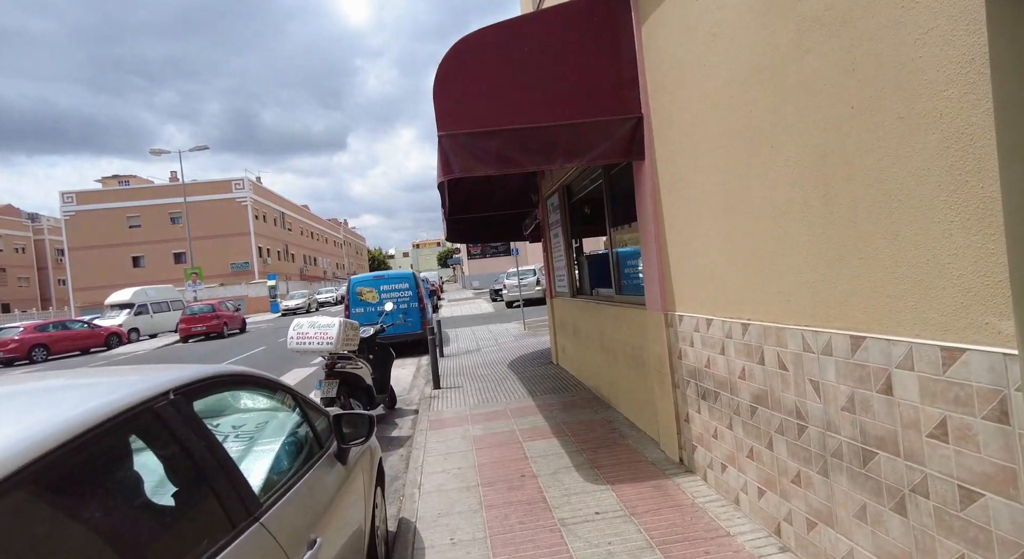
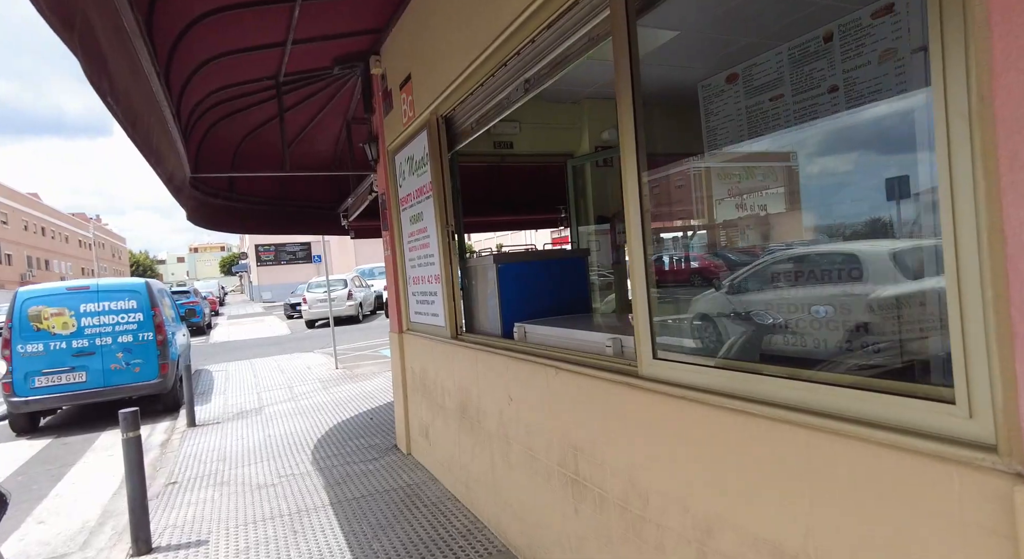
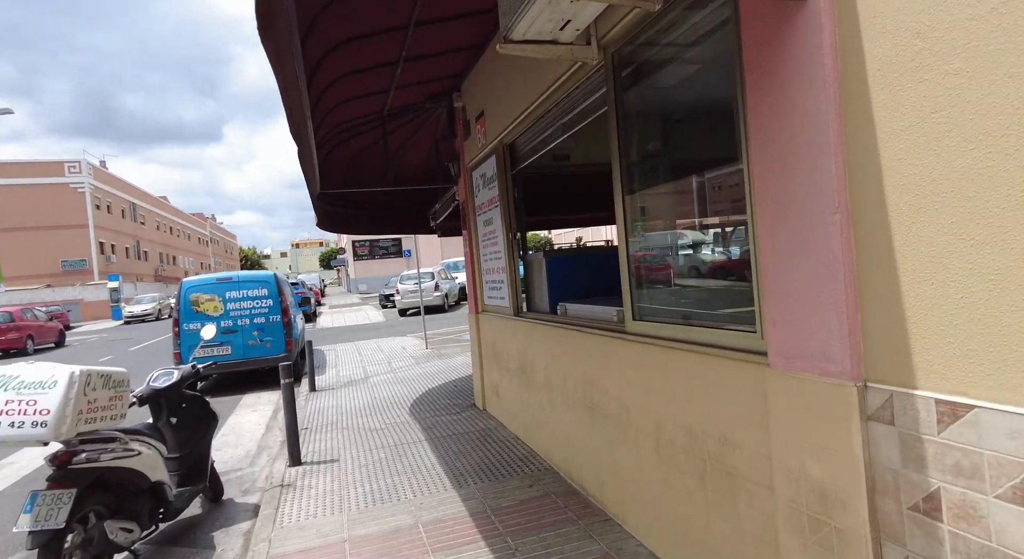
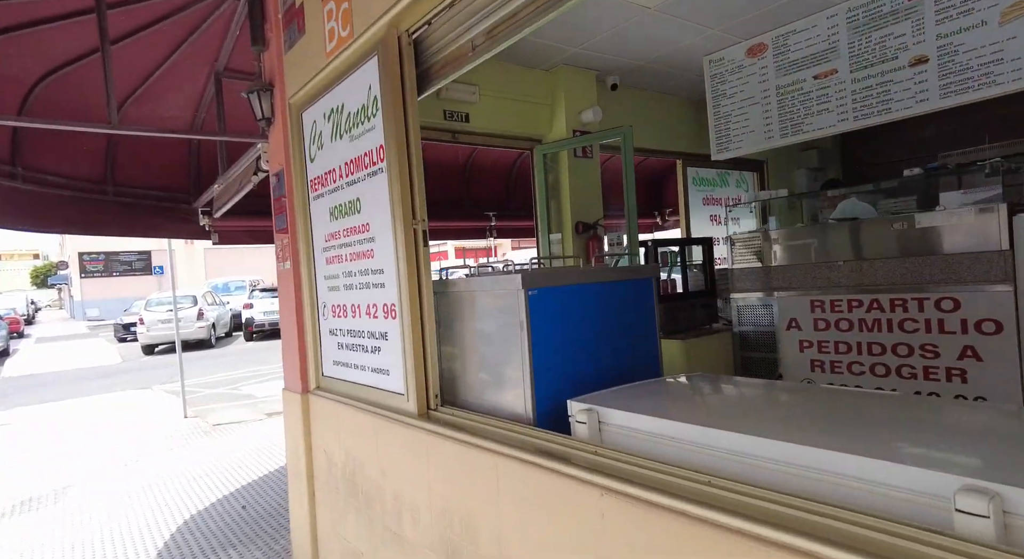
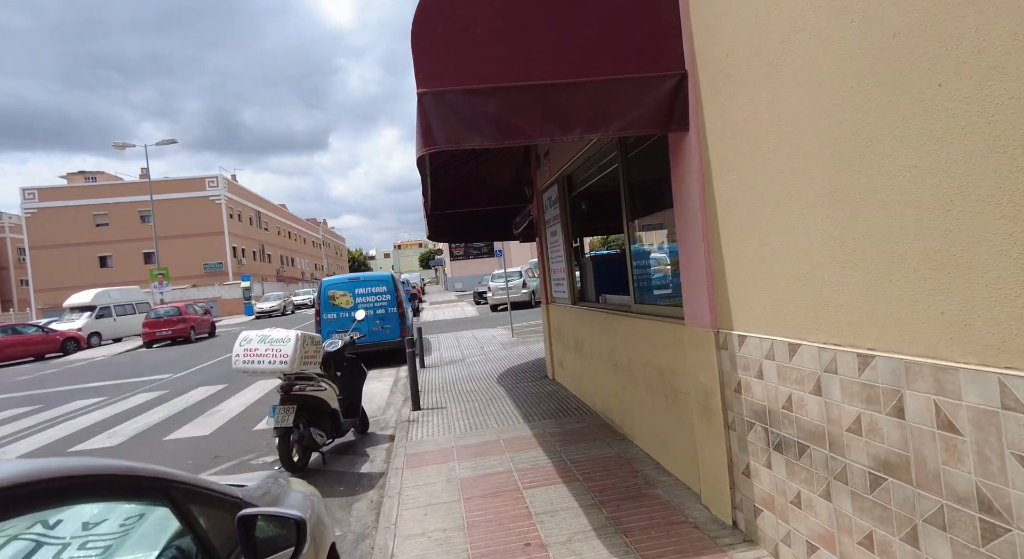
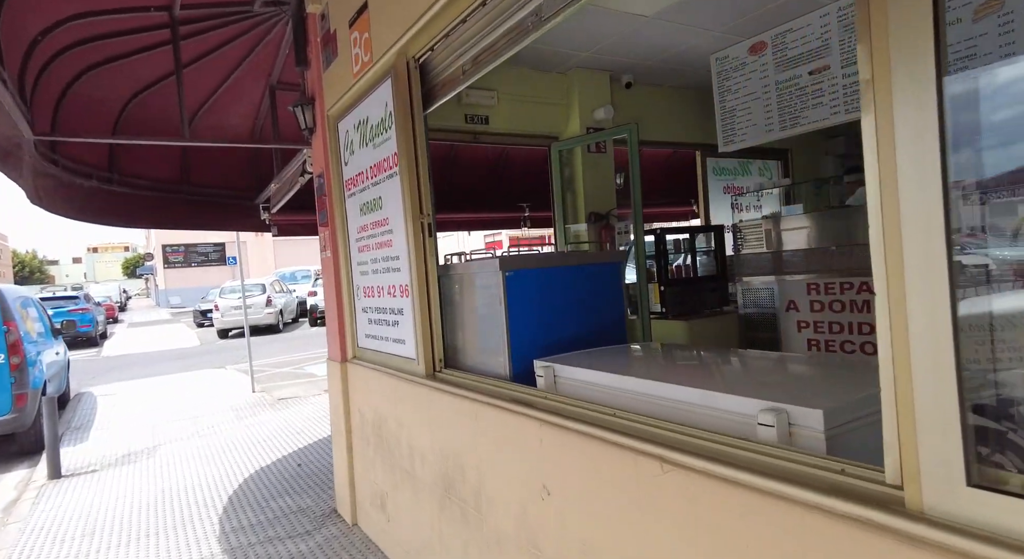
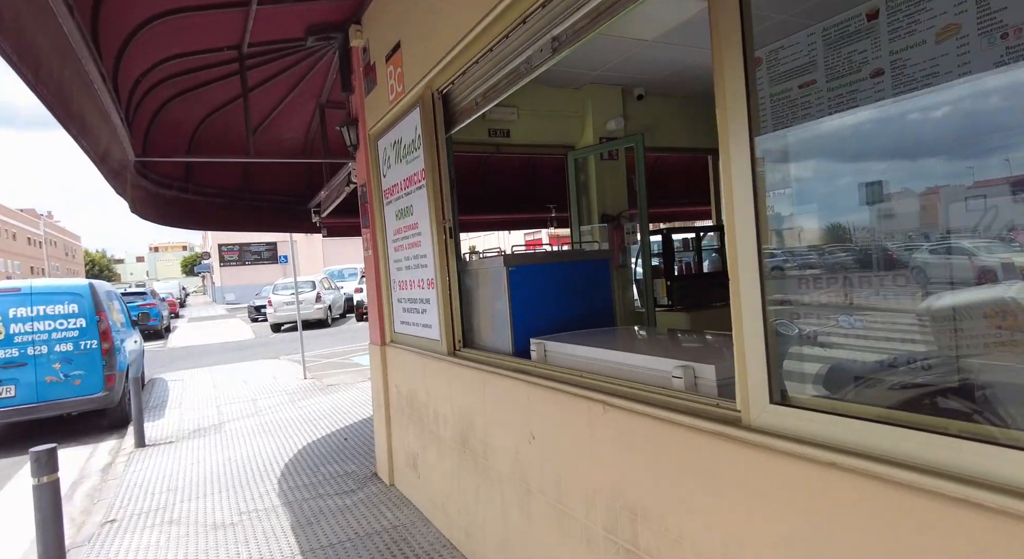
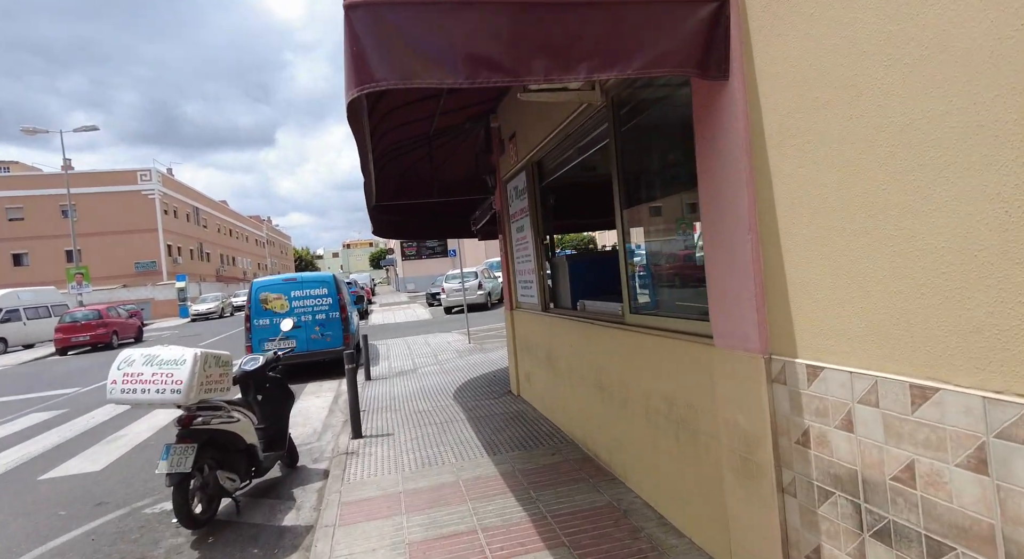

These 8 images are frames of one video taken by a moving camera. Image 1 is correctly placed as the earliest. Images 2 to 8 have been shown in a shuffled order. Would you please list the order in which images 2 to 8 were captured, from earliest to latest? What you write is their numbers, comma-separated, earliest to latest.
5, 8, 3, 2, 7, 6, 4
